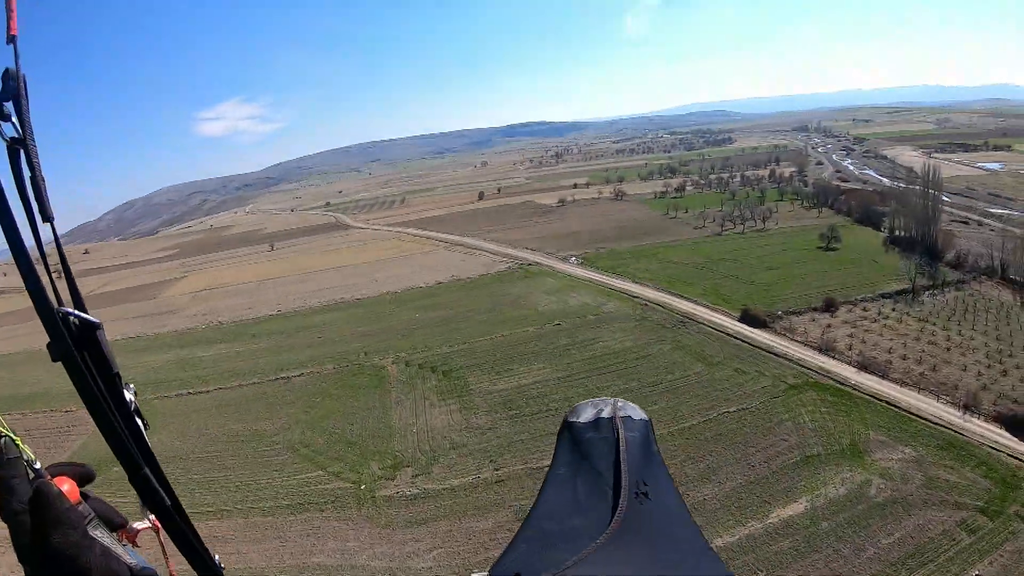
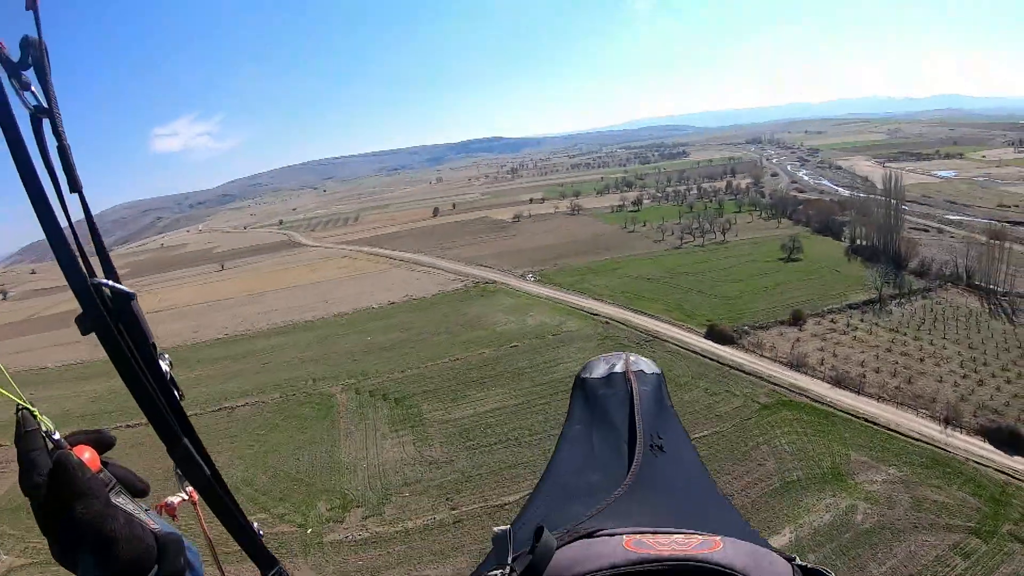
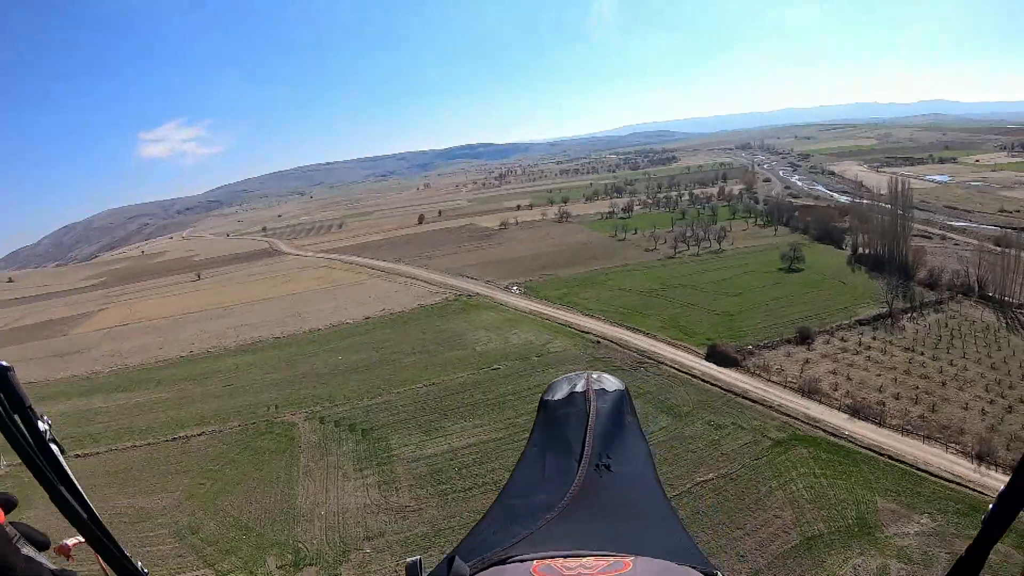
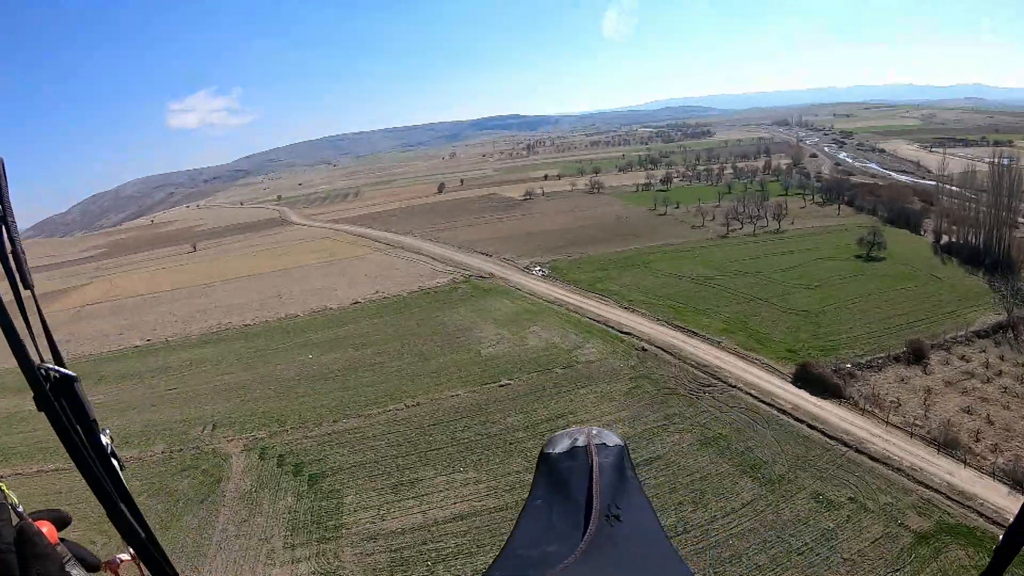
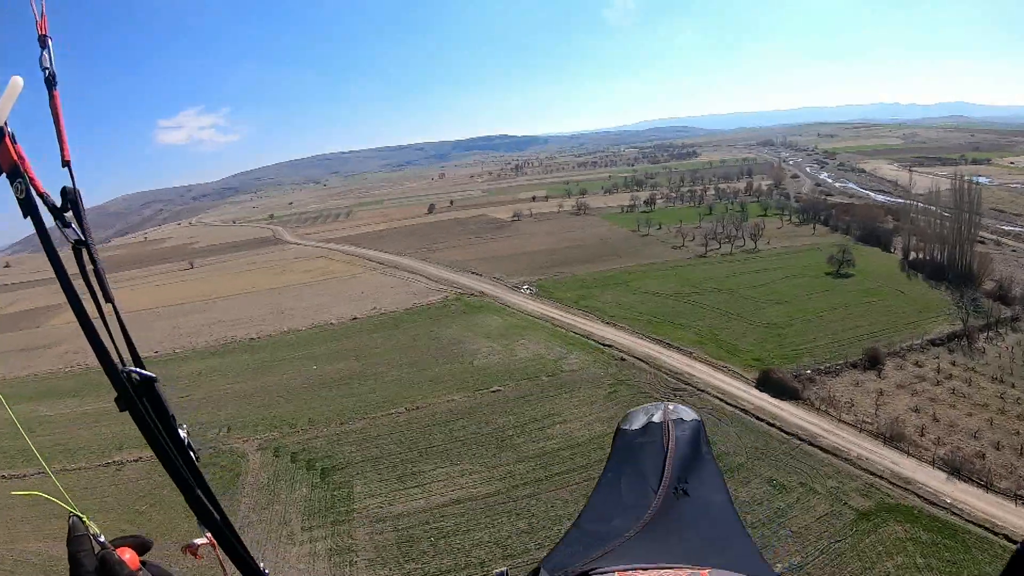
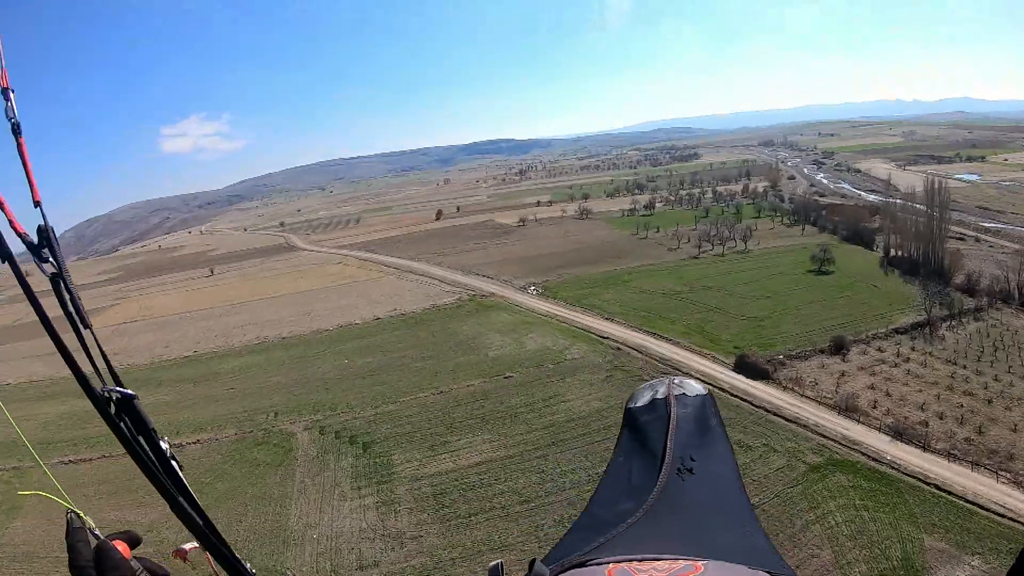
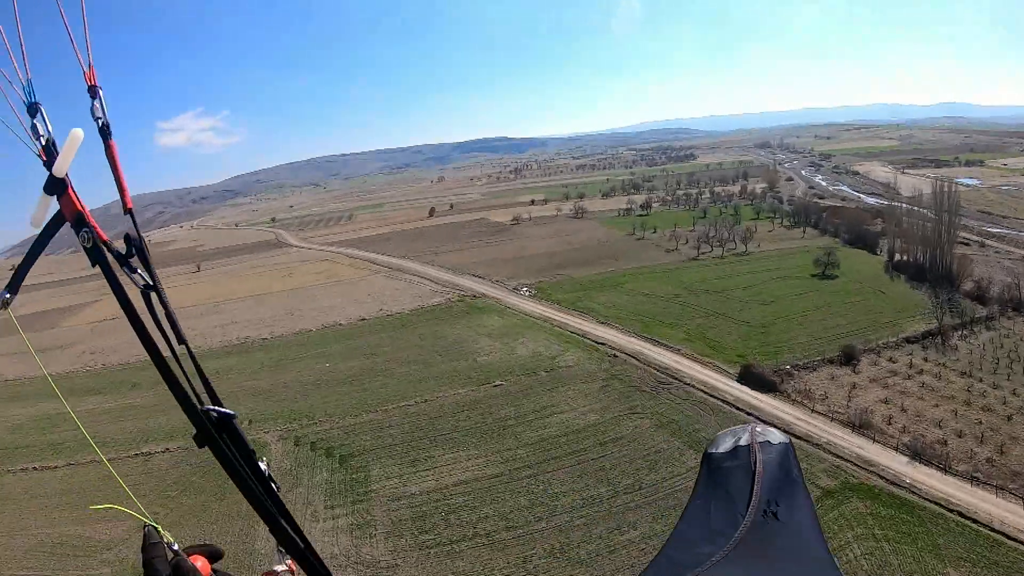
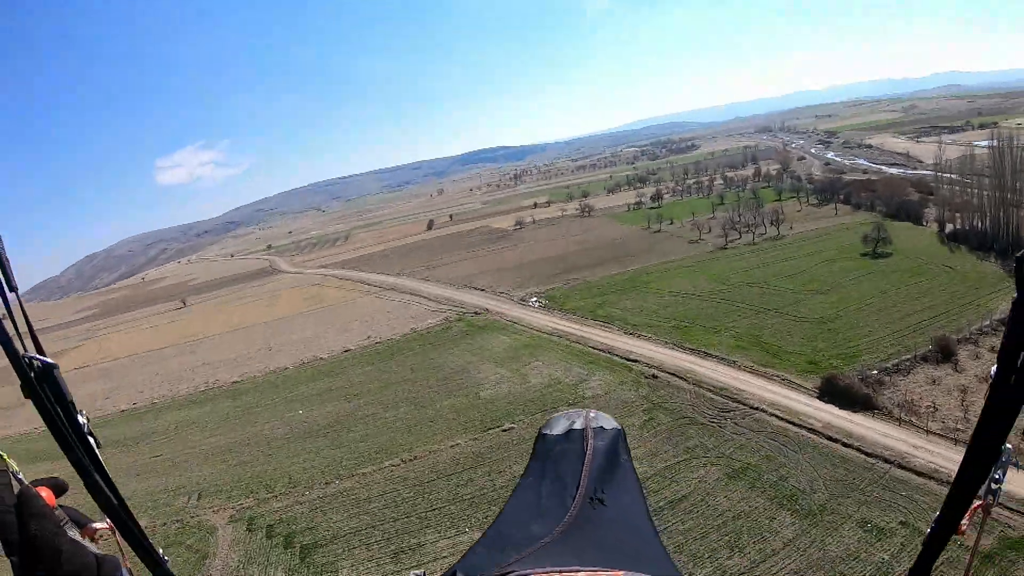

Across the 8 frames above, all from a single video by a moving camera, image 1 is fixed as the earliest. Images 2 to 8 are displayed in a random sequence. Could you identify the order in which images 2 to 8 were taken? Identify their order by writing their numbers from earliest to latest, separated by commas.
2, 3, 6, 7, 5, 4, 8
